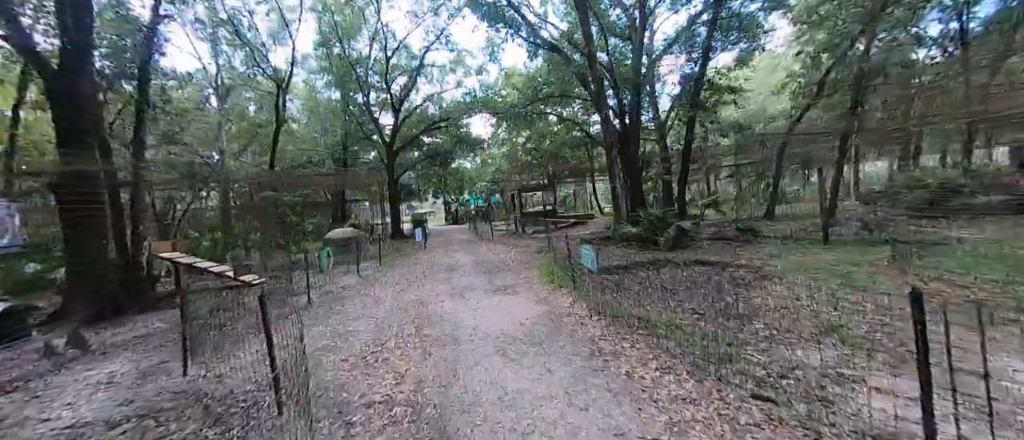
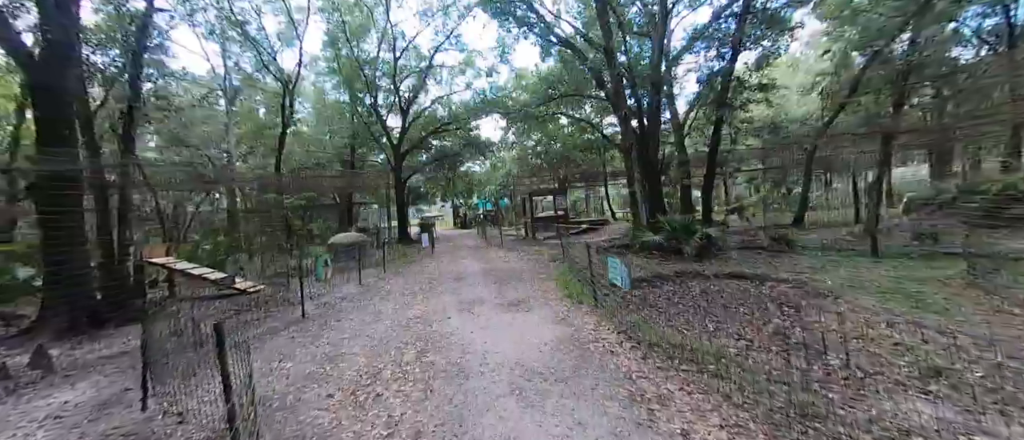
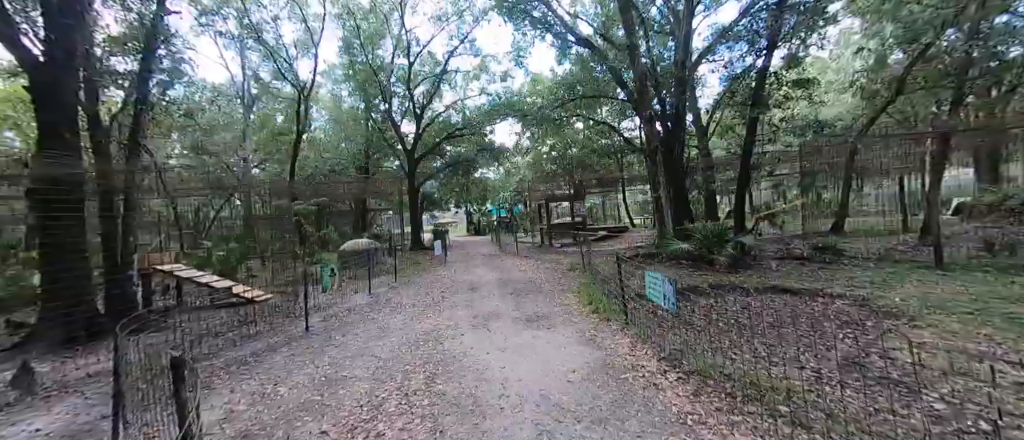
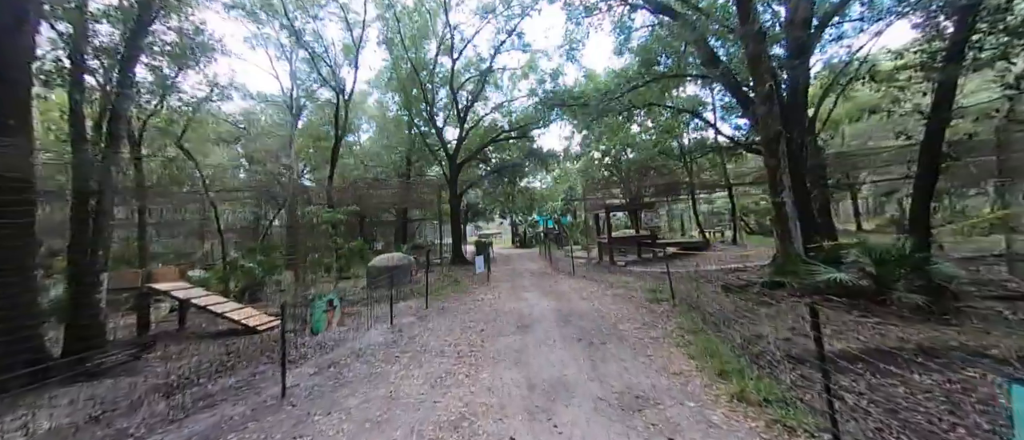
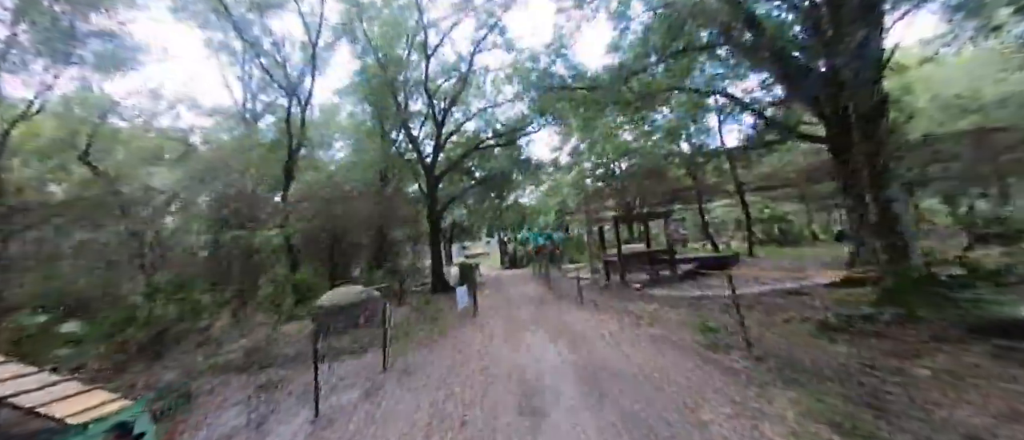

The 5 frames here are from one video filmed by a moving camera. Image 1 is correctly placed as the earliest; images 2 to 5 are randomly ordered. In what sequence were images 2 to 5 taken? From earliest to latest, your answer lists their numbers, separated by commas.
2, 3, 4, 5
